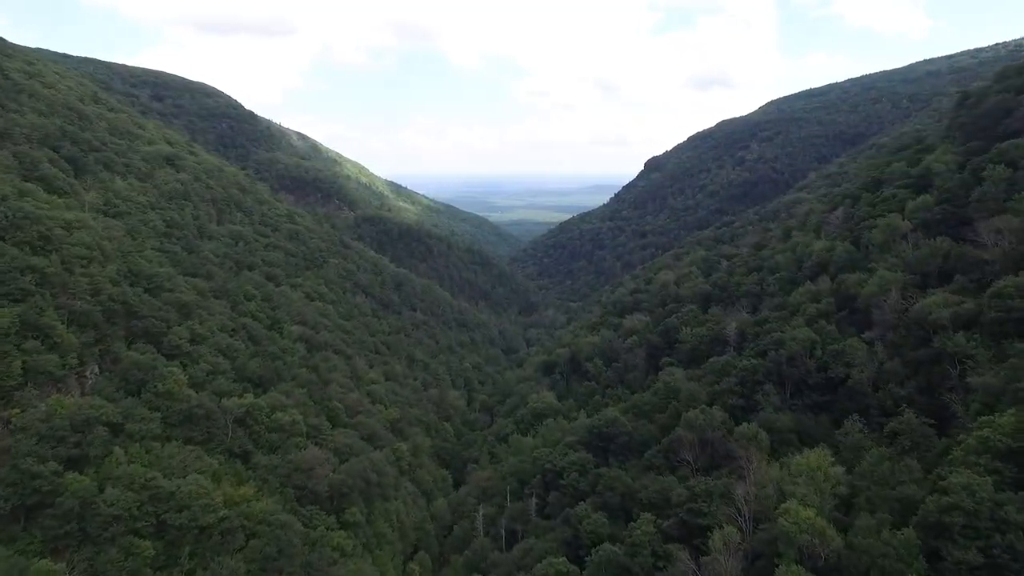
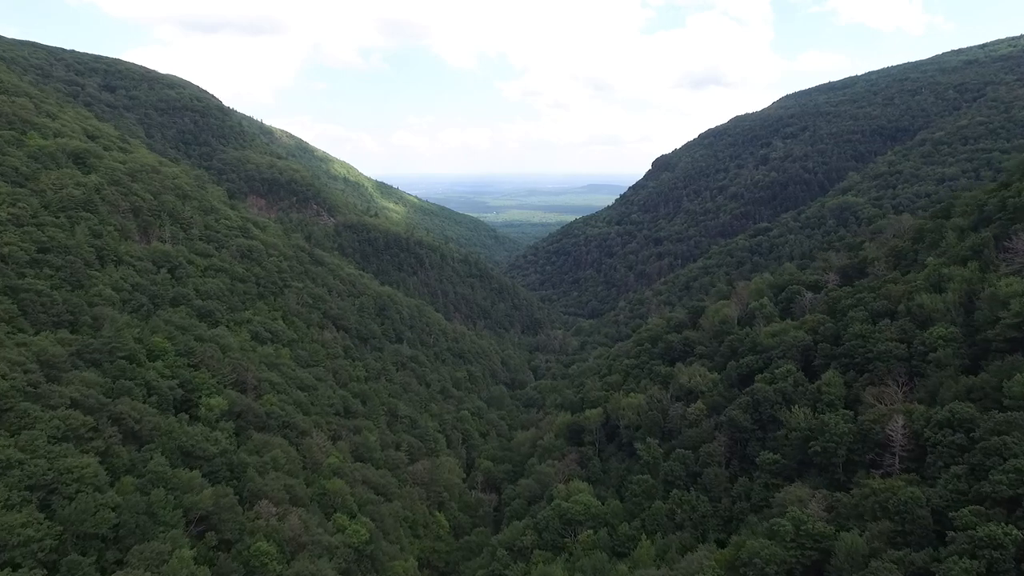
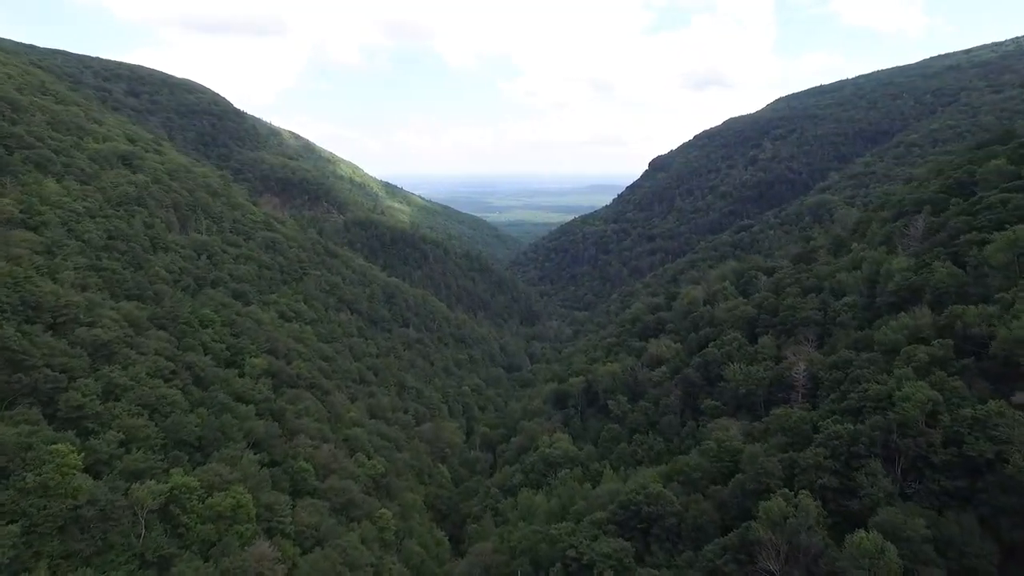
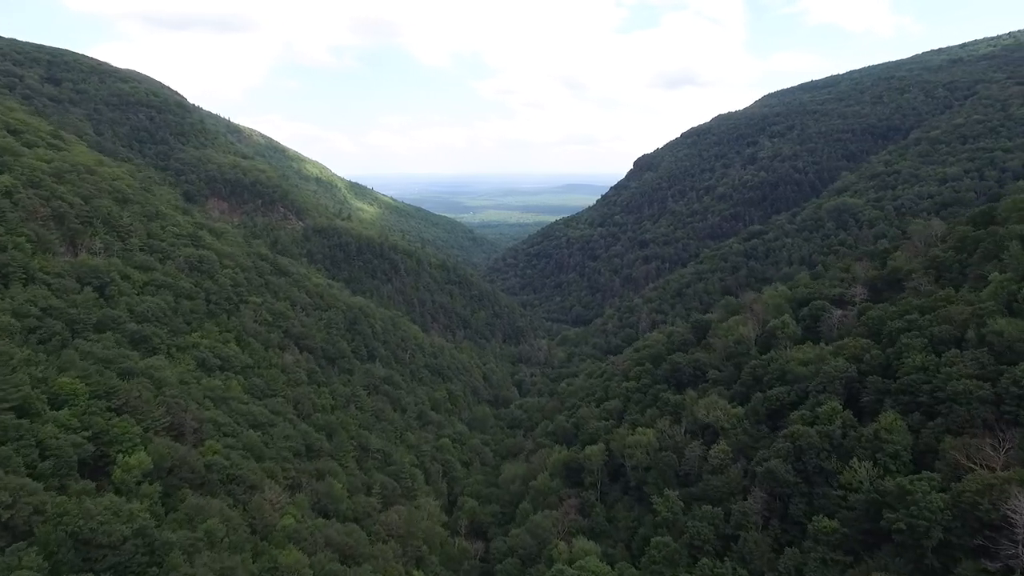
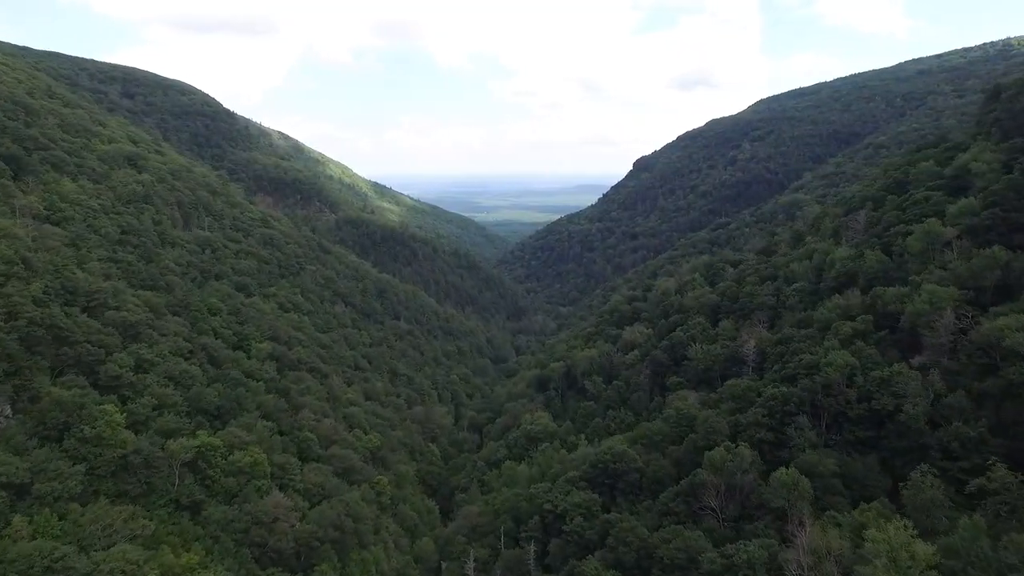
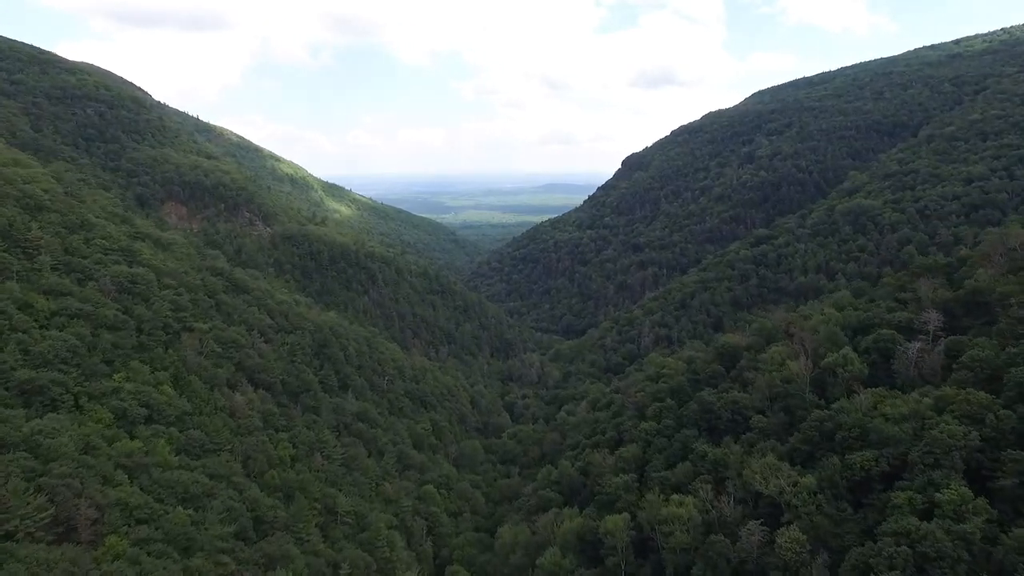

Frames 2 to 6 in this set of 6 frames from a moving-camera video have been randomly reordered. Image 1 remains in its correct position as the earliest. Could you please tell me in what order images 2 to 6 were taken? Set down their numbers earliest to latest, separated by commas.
5, 3, 2, 4, 6
